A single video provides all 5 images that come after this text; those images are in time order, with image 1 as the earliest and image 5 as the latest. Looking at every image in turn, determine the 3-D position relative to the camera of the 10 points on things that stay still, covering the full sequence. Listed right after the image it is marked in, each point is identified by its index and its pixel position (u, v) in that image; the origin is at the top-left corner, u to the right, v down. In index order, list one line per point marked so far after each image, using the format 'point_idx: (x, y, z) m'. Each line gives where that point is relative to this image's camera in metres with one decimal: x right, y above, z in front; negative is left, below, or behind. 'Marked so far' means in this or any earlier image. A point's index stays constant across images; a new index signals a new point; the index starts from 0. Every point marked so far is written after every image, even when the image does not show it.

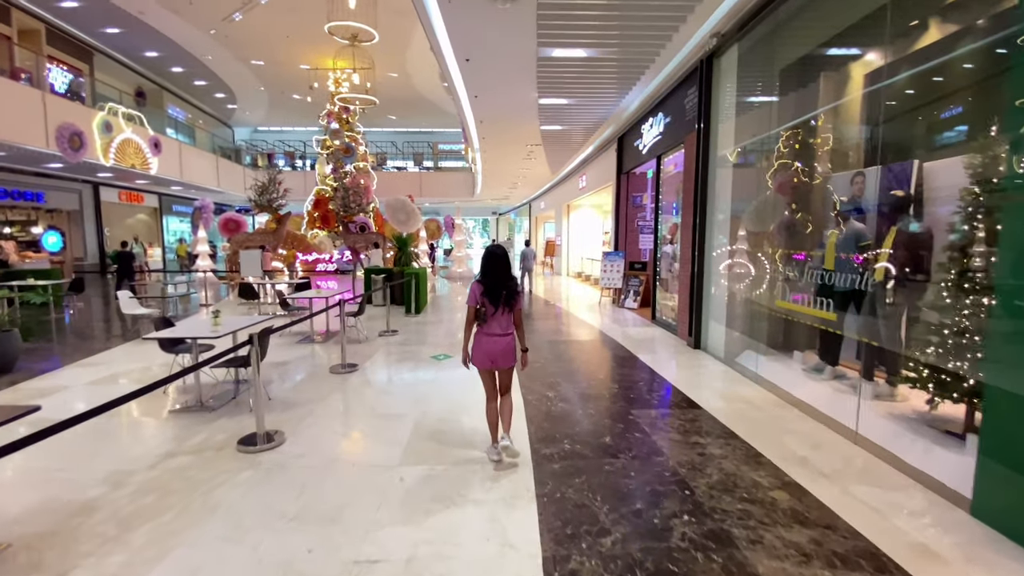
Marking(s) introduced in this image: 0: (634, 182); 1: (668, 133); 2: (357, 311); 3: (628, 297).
0: (+2.3, +2.0, +9.0) m
1: (+2.2, +2.1, +6.6) m
2: (-2.0, -0.3, +6.0) m
3: (+2.1, -0.2, +8.8) m
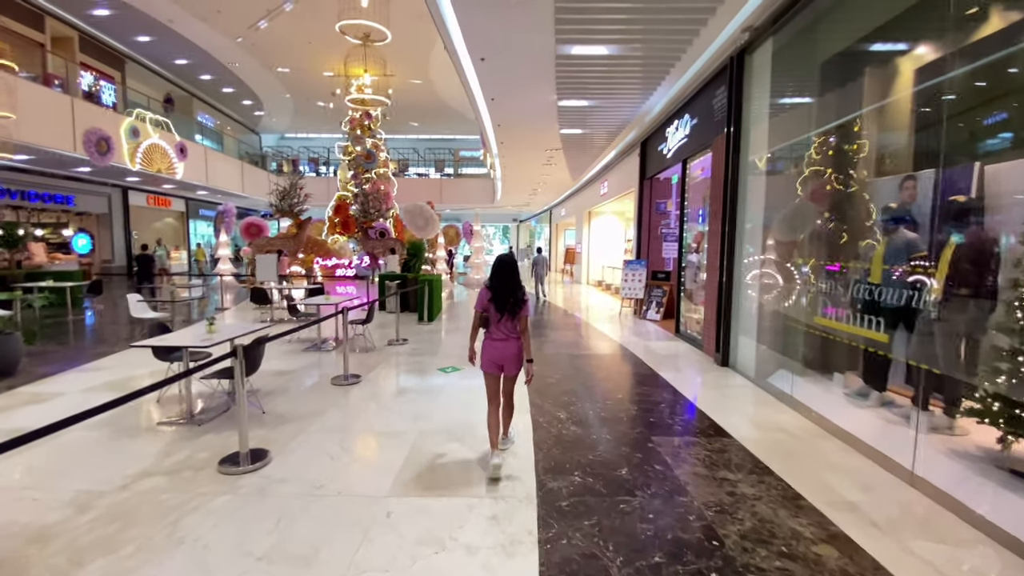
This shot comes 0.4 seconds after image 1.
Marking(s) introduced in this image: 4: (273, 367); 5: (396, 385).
0: (+2.7, +1.8, +8.6) m
1: (+2.4, +2.0, +6.2) m
2: (-1.8, -0.4, +5.8) m
3: (+2.4, -0.4, +8.3) m
4: (-2.6, -0.9, +5.2) m
5: (-1.1, -0.9, +4.5) m
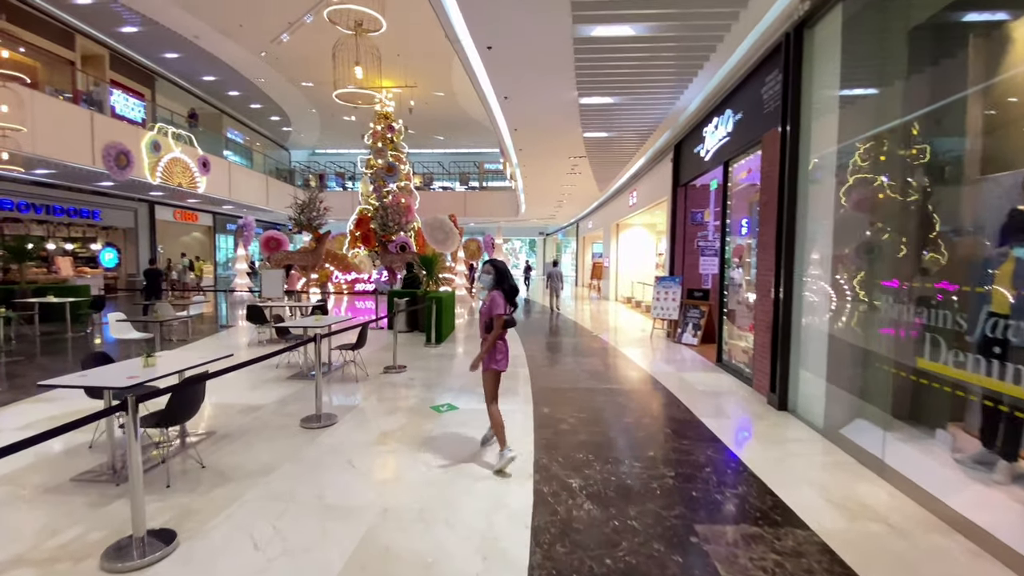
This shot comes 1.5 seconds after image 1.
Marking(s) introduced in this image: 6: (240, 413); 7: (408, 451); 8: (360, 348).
0: (+3.0, +1.5, +7.7) m
1: (+2.5, +1.7, +5.3) m
2: (-1.7, -0.6, +5.1) m
3: (+2.7, -0.7, +7.4) m
4: (-2.6, -1.1, +4.6) m
5: (-1.1, -1.1, +3.7) m
6: (-2.3, -1.1, +4.1) m
7: (-0.7, -1.1, +3.2) m
8: (-1.6, -0.6, +5.1) m
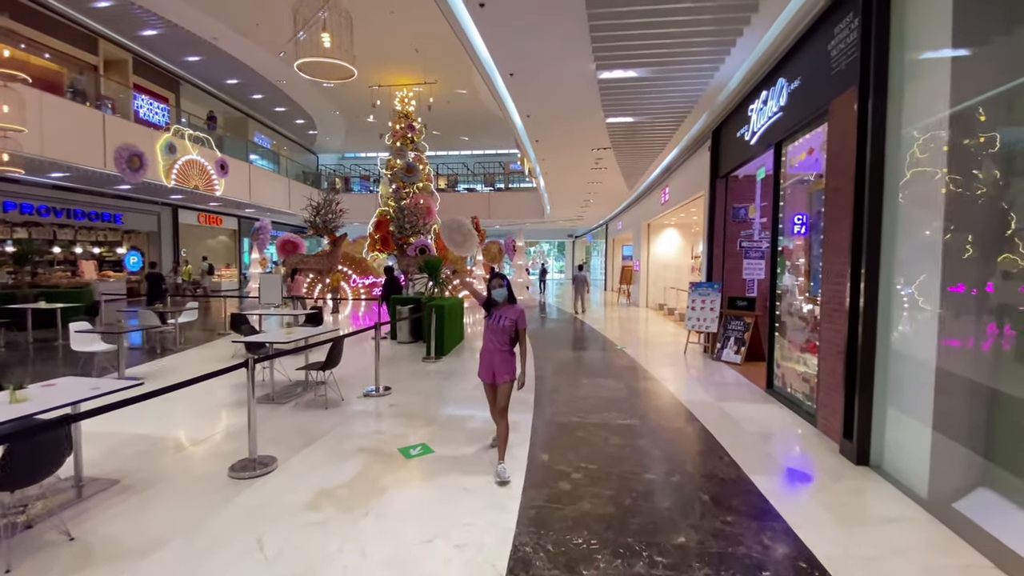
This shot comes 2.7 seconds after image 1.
0: (+3.1, +1.4, +6.6) m
1: (+2.6, +1.6, +4.3) m
2: (-1.7, -0.7, +4.3) m
3: (+2.8, -0.8, +6.3) m
4: (-2.6, -1.1, +3.8) m
5: (-1.2, -1.2, +2.9) m
6: (-2.4, -1.2, +3.4) m
7: (-0.8, -1.2, +2.4) m
8: (-1.6, -0.7, +4.3) m
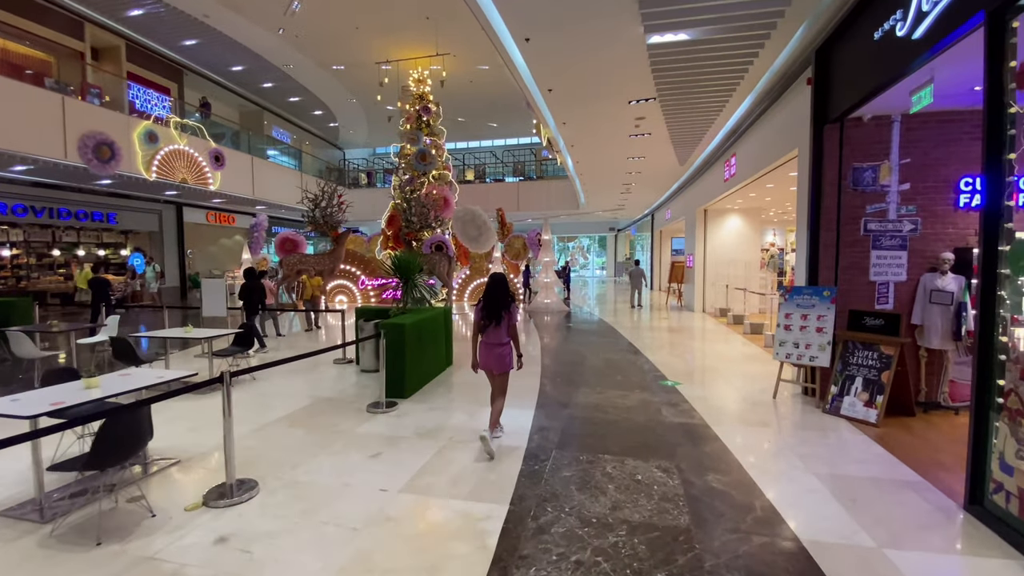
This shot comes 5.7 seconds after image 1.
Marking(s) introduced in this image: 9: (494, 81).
0: (+3.0, +1.3, +4.2) m
1: (+2.2, +1.5, +1.9) m
2: (-2.0, -0.8, +2.3) m
3: (+2.7, -0.9, +3.9) m
4: (-2.9, -1.3, +1.9) m
5: (-1.5, -1.3, +0.9) m
6: (-2.8, -1.3, +1.4) m
7: (-1.3, -1.3, +0.4) m
8: (-1.9, -0.8, +2.3) m
9: (-0.7, +7.4, +17.0) m
